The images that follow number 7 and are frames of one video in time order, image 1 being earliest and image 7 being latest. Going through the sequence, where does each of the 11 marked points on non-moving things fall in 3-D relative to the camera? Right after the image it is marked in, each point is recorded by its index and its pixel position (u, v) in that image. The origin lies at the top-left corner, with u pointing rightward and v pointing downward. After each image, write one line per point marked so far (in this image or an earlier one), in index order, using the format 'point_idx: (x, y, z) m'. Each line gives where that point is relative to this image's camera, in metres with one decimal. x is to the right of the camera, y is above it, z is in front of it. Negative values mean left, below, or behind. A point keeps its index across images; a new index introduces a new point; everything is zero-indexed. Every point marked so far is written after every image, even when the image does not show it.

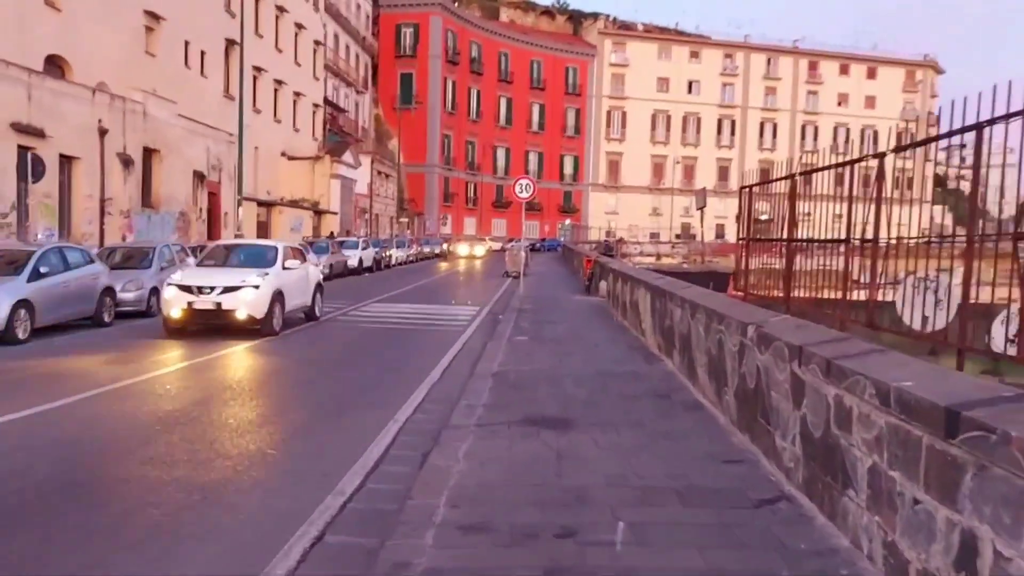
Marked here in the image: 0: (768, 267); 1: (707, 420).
0: (+3.3, +0.3, +11.1) m
1: (+2.1, -1.4, +9.1) m
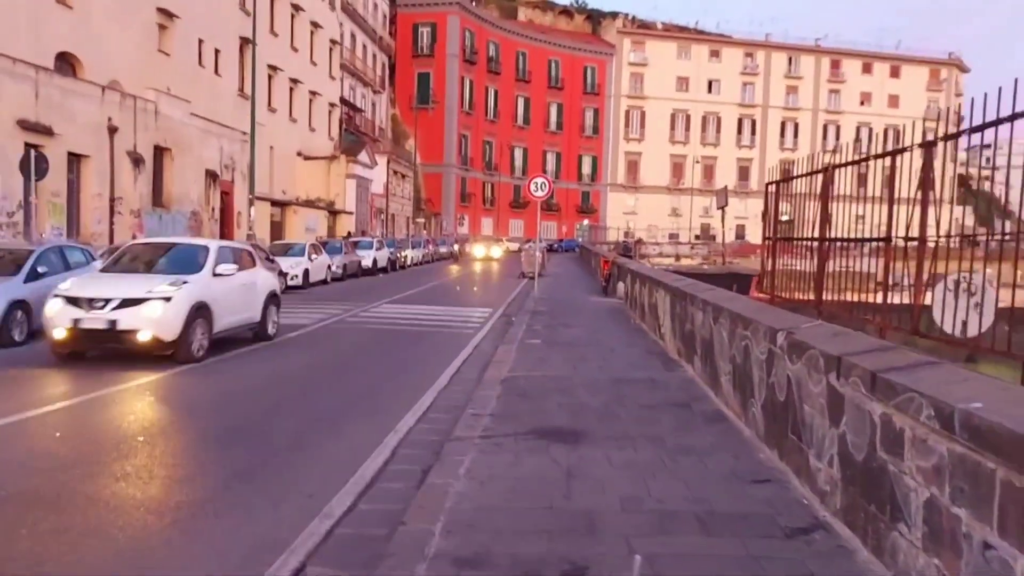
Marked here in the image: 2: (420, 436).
0: (+3.5, +0.3, +10.4) m
1: (+2.2, -1.4, +8.4) m
2: (-0.9, -1.5, +8.5) m
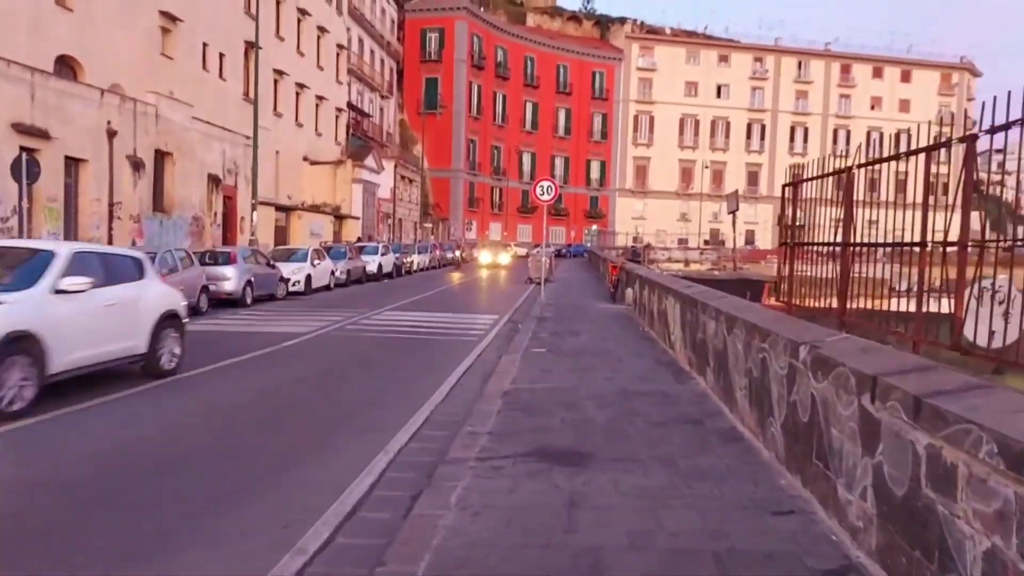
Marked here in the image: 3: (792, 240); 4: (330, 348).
0: (+3.5, +0.2, +9.8) m
1: (+2.2, -1.5, +7.8) m
2: (-0.9, -1.6, +7.9) m
3: (+3.5, +0.6, +10.4) m
4: (-3.6, -1.2, +16.8) m
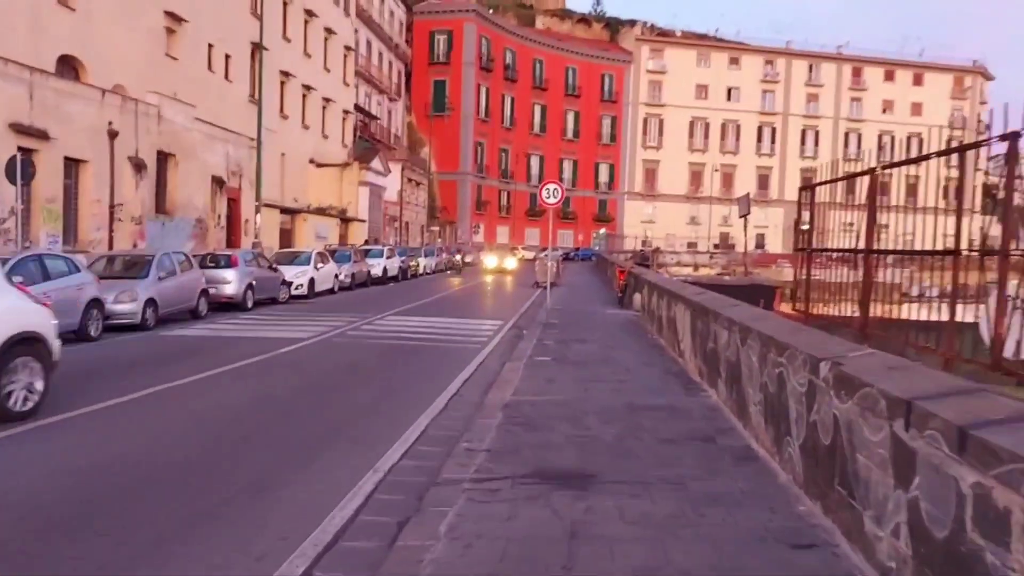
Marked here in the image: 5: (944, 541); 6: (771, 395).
0: (+3.5, +0.1, +9.3) m
1: (+2.2, -1.6, +7.2) m
2: (-1.0, -1.7, +7.4) m
3: (+3.5, +0.5, +9.9) m
4: (-3.5, -1.3, +16.3) m
5: (+2.1, -1.2, +4.1) m
6: (+2.4, -1.0, +7.7) m
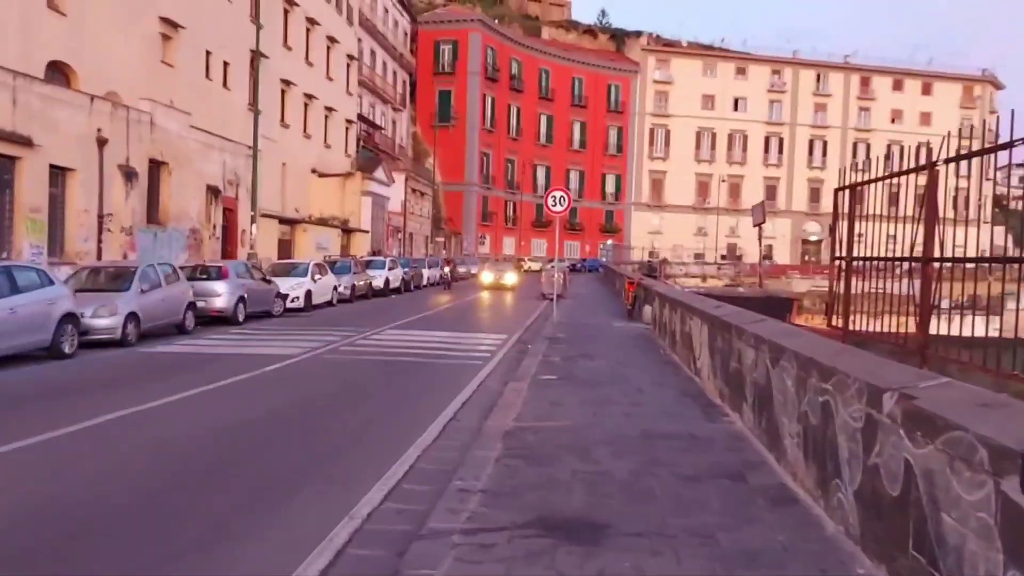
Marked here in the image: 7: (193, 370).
0: (+3.5, -0.1, +8.1) m
1: (+2.1, -1.7, +6.1) m
2: (-1.0, -1.8, +6.3) m
3: (+3.5, +0.4, +8.8) m
4: (-3.5, -1.6, +15.2) m
5: (+2.0, -1.3, +3.0) m
6: (+2.4, -1.1, +6.6) m
7: (-5.9, -1.5, +15.7) m
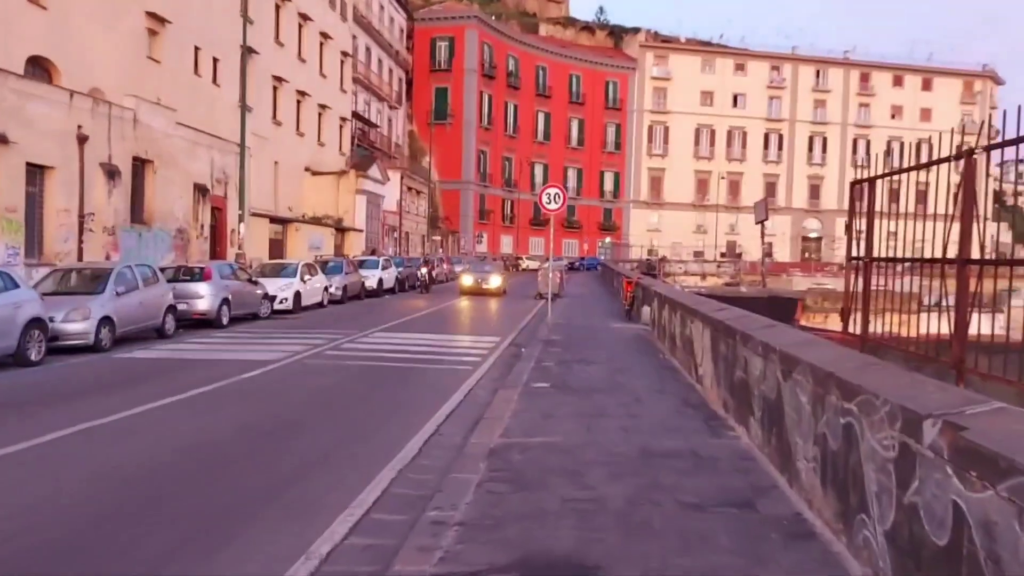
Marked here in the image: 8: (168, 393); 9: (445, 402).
0: (+3.4, -0.1, +7.4) m
1: (+2.0, -1.8, +5.3) m
2: (-1.1, -1.8, +5.6) m
3: (+3.4, +0.3, +8.0) m
4: (-3.6, -1.6, +14.5) m
5: (+1.9, -1.3, +2.2) m
6: (+2.2, -1.1, +5.8) m
7: (-6.1, -1.6, +14.9) m
8: (-5.6, -1.7, +13.7) m
9: (-1.0, -1.7, +12.3) m
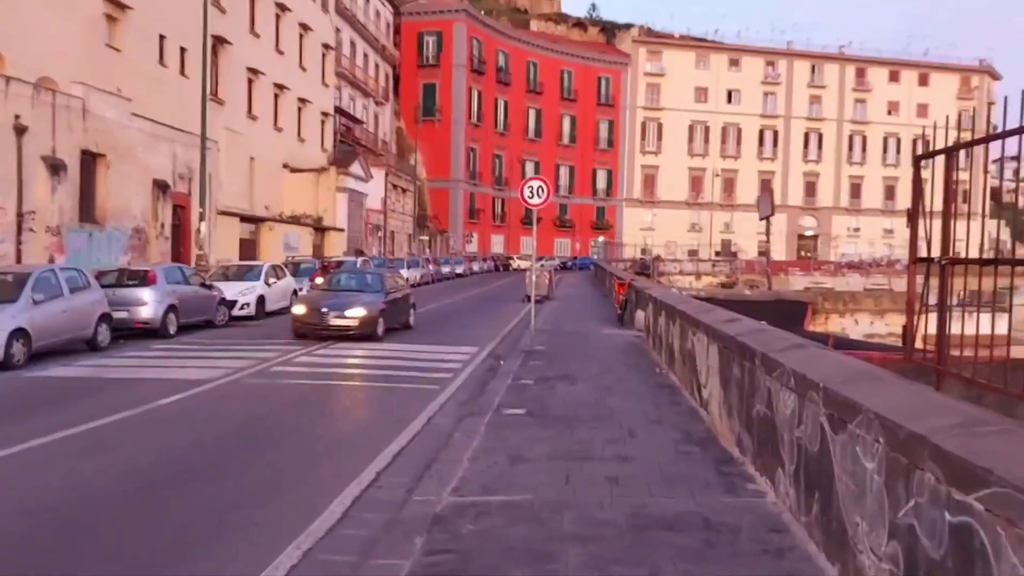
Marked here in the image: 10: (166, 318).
0: (+3.0, -0.2, +5.3) m
1: (+1.7, -1.9, +3.3) m
2: (-1.5, -1.9, +3.5) m
3: (+3.0, +0.3, +6.0) m
4: (-4.0, -1.7, +12.4) m
5: (+1.6, -1.4, +0.1) m
6: (+1.9, -1.2, +3.7) m
7: (-6.5, -1.7, +12.8) m
8: (-6.0, -1.8, +11.5) m
9: (-1.4, -1.8, +10.2) m
10: (-7.8, -0.7, +18.9) m
